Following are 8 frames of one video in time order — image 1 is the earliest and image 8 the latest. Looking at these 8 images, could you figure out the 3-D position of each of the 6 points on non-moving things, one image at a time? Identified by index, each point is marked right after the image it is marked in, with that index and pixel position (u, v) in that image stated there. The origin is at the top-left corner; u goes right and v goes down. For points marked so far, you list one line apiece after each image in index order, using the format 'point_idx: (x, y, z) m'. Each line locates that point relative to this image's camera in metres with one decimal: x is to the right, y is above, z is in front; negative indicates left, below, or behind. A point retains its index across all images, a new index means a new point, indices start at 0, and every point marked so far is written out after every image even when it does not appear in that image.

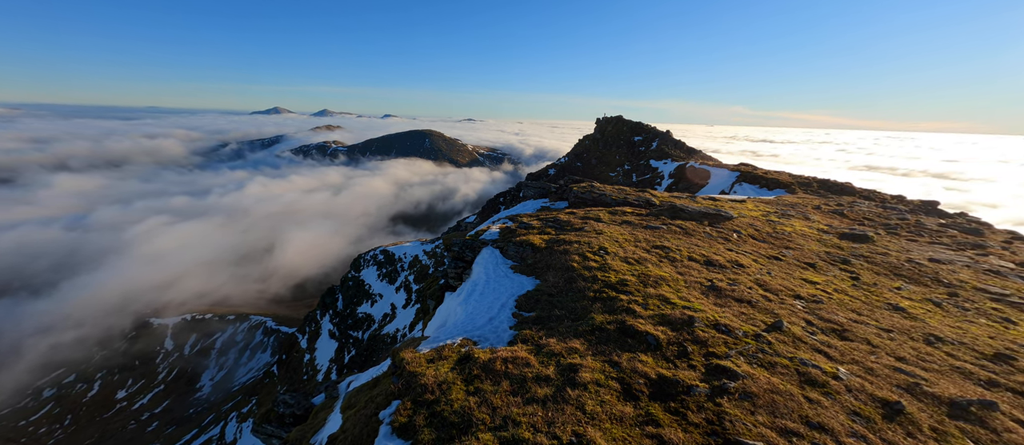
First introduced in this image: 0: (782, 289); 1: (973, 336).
0: (+11.7, -3.0, +18.3) m
1: (+17.1, -4.3, +15.7) m
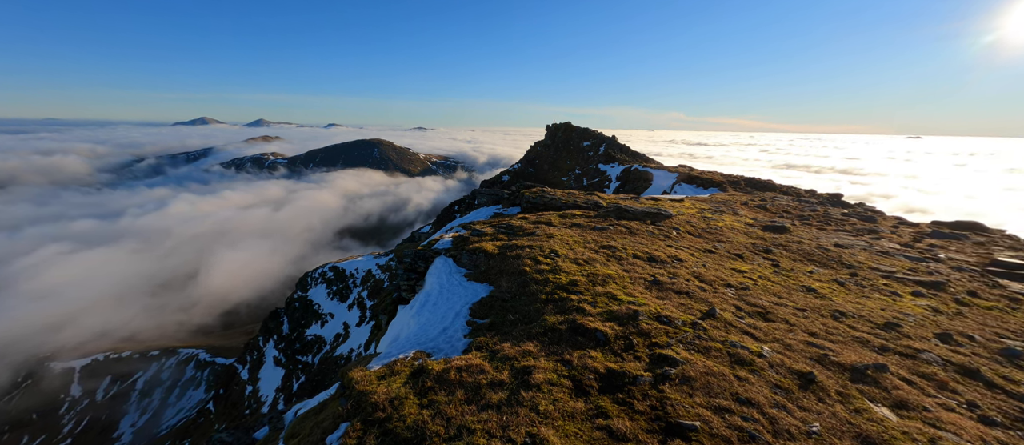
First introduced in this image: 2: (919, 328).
0: (+9.4, -2.8, +19.7) m
1: (+15.2, -3.8, +17.8) m
2: (+15.6, -4.2, +16.2) m
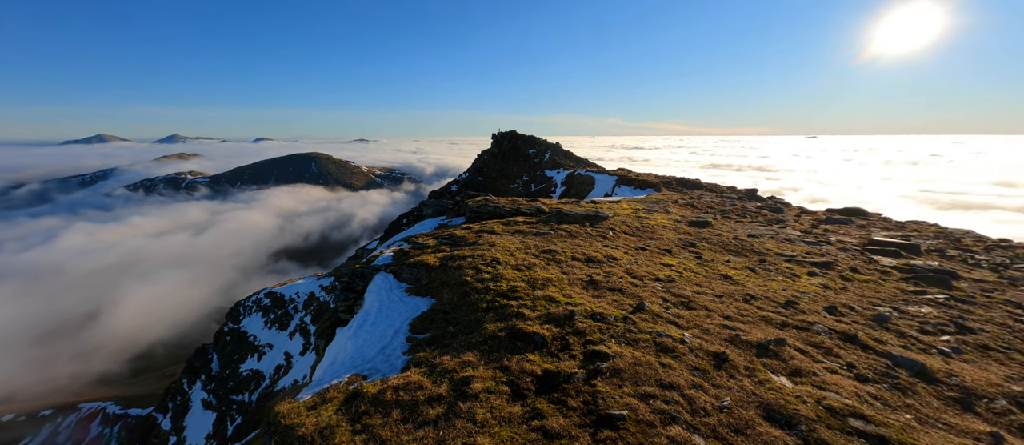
0: (+6.6, -2.8, +20.9) m
1: (+12.6, -3.4, +19.7) m
2: (+13.3, -3.7, +18.2) m
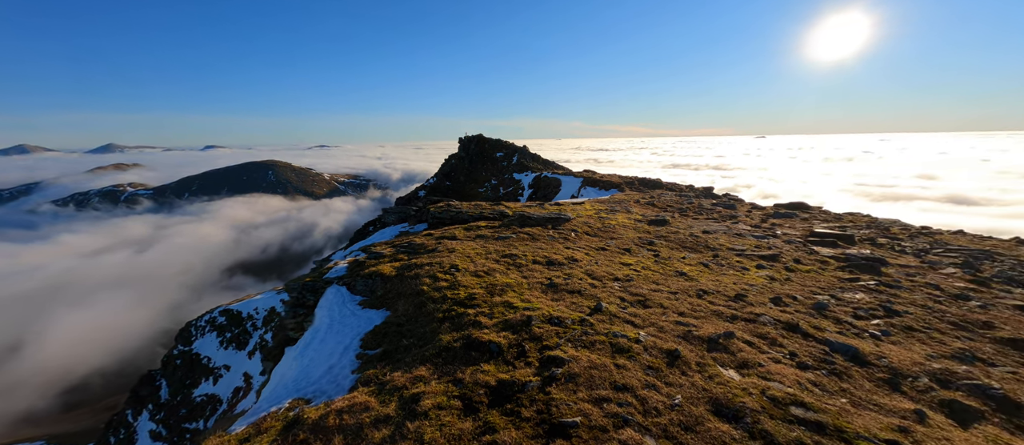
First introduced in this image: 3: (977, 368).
0: (+4.7, -2.9, +21.2) m
1: (+10.8, -3.2, +20.6) m
2: (+11.6, -3.5, +19.1) m
3: (+15.4, -5.0, +13.3) m
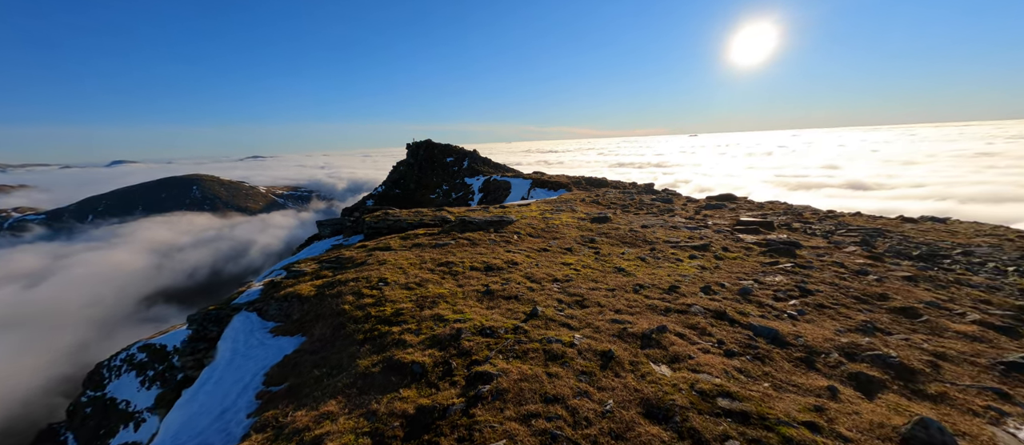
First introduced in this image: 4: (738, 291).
0: (+1.7, -2.9, +21.2) m
1: (+7.8, -3.0, +21.3) m
2: (+8.8, -3.2, +20.0) m
3: (+13.4, -4.4, +14.7) m
4: (+10.7, -3.3, +19.0) m
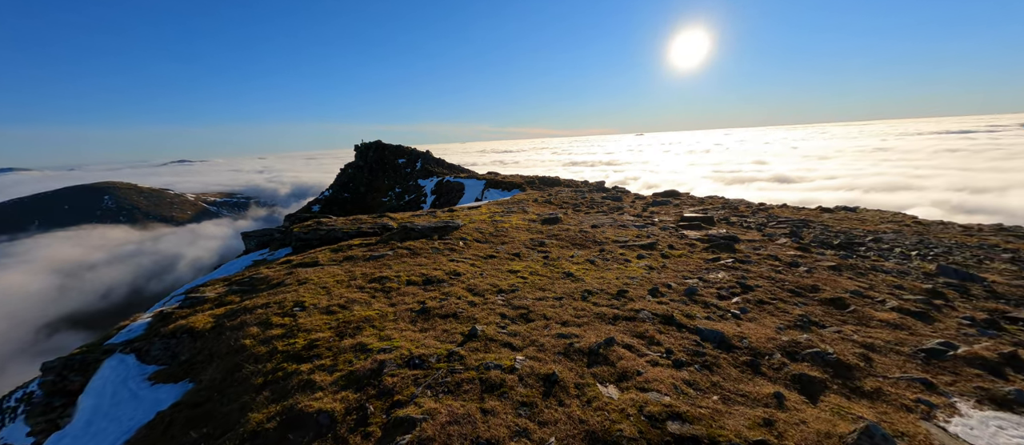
0: (-1.0, -3.2, +20.4) m
1: (+5.1, -3.0, +21.2) m
2: (+6.3, -3.2, +20.0) m
3: (+11.4, -4.2, +15.2) m
4: (+8.2, -3.3, +19.3) m
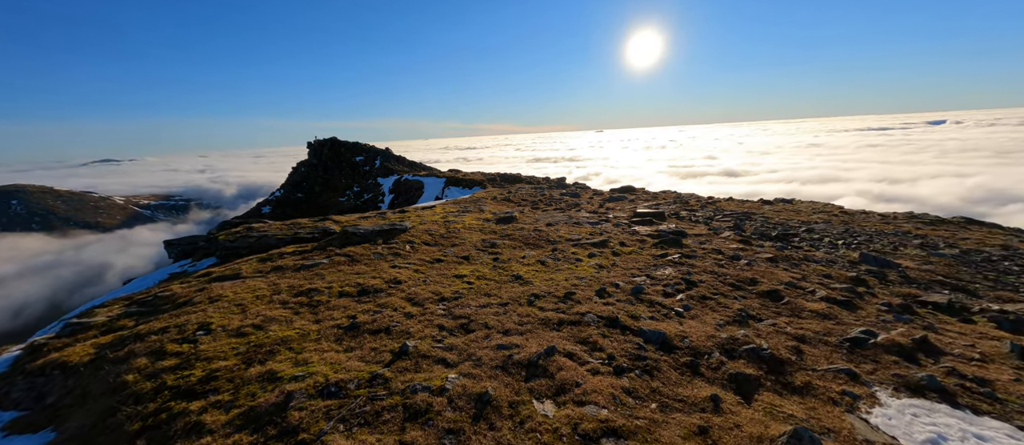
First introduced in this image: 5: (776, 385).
0: (-3.5, -3.3, +19.7) m
1: (+2.5, -3.0, +21.1) m
2: (+3.8, -3.2, +20.0) m
3: (+9.4, -4.1, +15.8) m
4: (+5.8, -3.3, +19.5) m
5: (+8.2, -4.9, +12.5) m
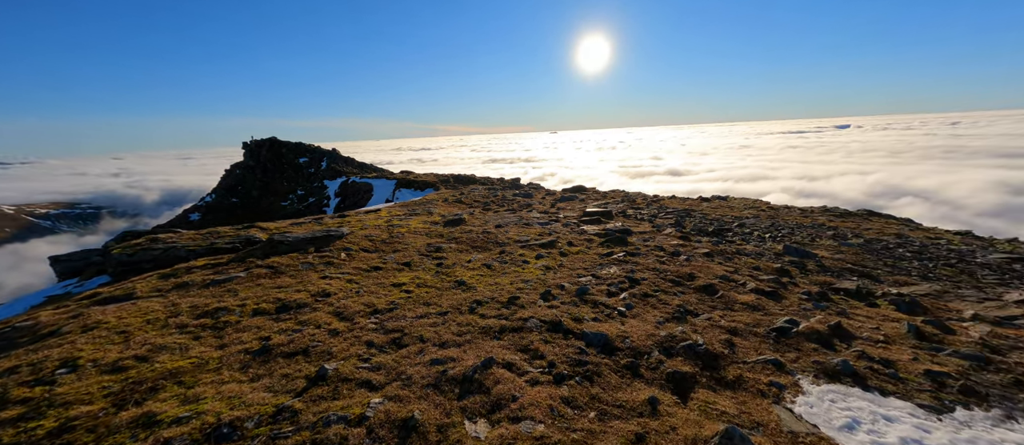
0: (-6.1, -3.5, +18.6) m
1: (-0.3, -3.1, +20.7) m
2: (+1.1, -3.3, +19.8) m
3: (+7.2, -4.0, +16.3) m
4: (+3.2, -3.3, +19.5) m
5: (+6.4, -4.9, +12.9) m
